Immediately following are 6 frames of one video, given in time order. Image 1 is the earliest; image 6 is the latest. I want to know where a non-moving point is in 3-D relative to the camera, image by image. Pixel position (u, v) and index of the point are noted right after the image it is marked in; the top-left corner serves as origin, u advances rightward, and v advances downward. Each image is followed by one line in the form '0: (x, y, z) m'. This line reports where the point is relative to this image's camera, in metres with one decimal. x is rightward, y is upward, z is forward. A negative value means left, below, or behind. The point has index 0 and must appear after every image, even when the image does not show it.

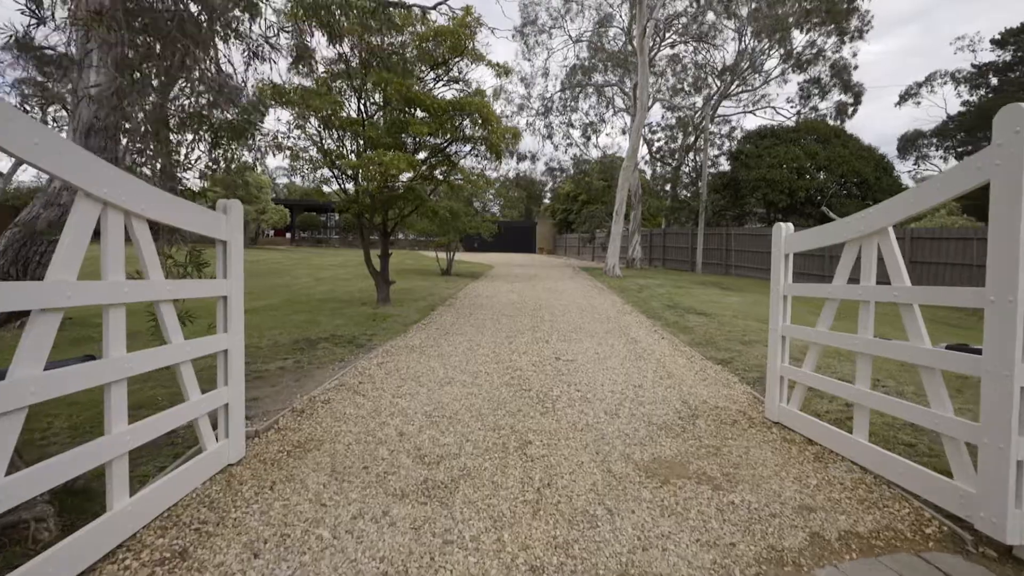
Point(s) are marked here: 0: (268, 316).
0: (-4.1, -0.5, +9.0) m
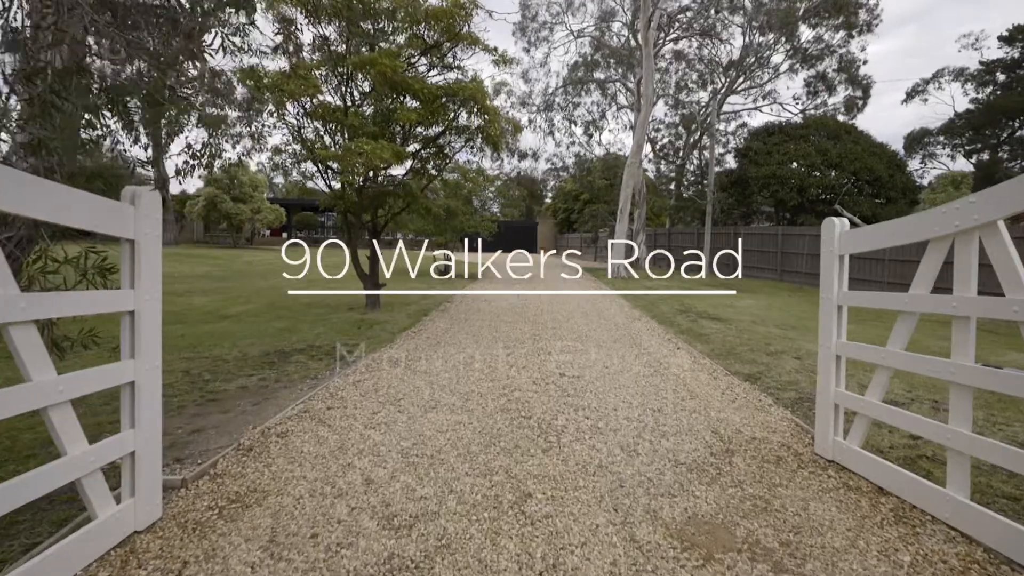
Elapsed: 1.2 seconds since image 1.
0: (-4.1, -0.6, +8.2) m
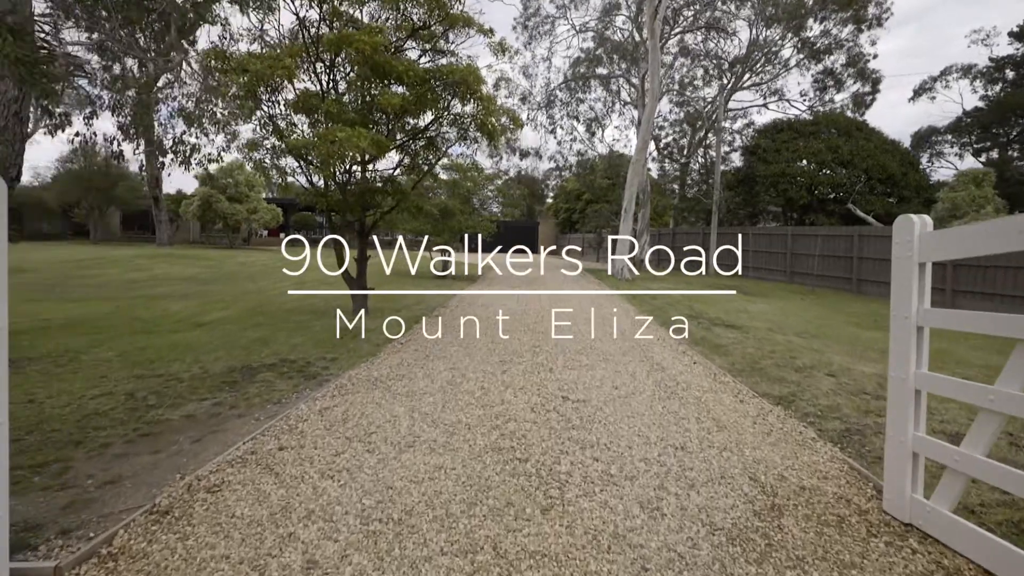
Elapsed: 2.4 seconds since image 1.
0: (-4.1, -0.6, +7.5) m
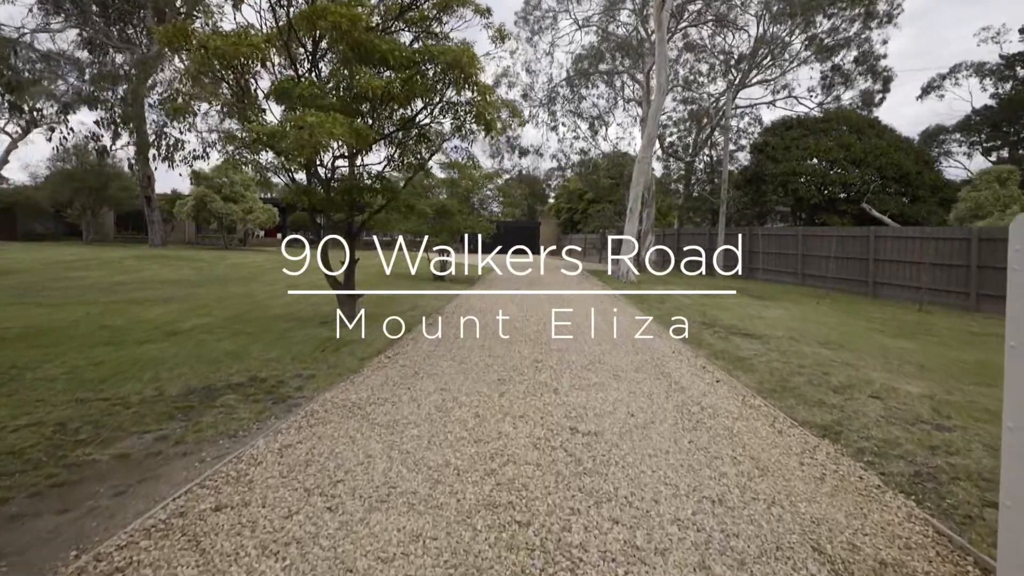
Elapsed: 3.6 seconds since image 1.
0: (-4.1, -0.7, +6.8) m
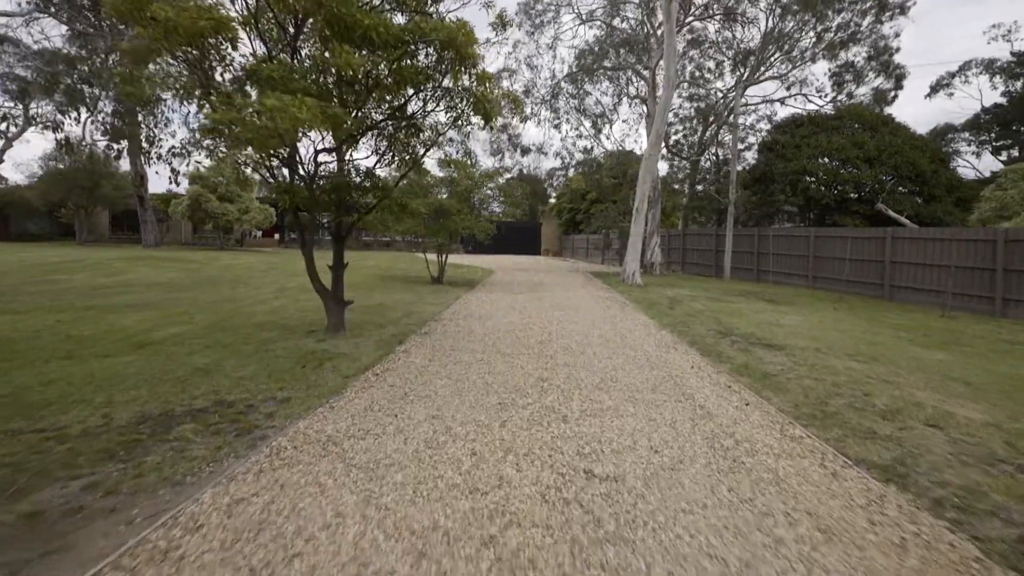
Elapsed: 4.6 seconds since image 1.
0: (-4.1, -0.8, +6.2) m
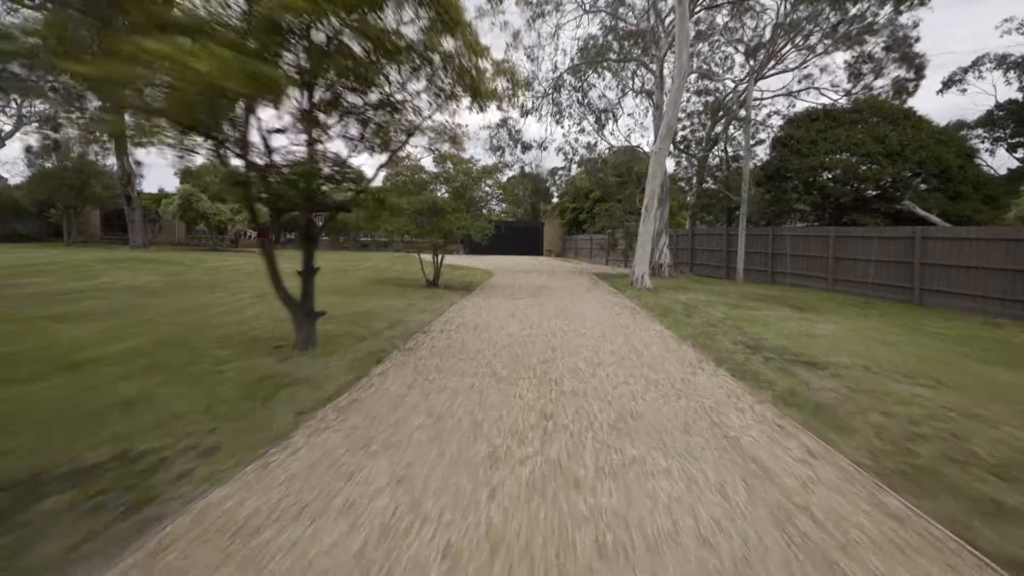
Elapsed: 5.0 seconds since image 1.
0: (-4.1, -0.9, +5.1) m
